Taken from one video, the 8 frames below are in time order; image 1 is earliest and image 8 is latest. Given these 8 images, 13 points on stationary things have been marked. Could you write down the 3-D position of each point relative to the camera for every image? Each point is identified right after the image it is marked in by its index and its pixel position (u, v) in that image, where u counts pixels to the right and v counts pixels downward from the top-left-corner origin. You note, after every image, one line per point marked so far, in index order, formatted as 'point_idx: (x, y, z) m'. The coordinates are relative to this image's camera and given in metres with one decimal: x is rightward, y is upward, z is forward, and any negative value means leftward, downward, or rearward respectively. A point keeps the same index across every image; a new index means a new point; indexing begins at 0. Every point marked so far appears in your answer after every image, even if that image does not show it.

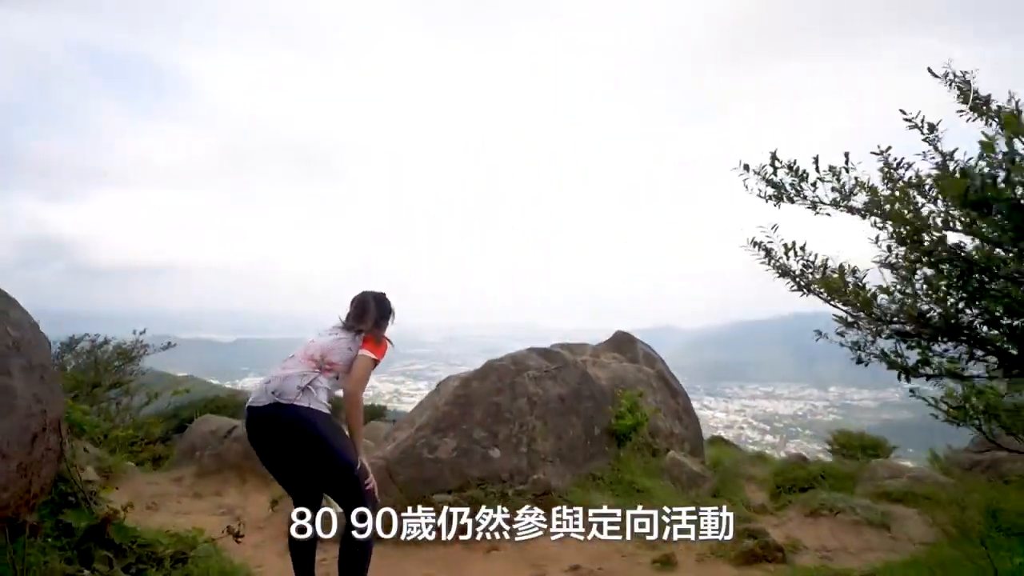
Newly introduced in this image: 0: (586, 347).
0: (+1.0, -0.8, +10.1) m
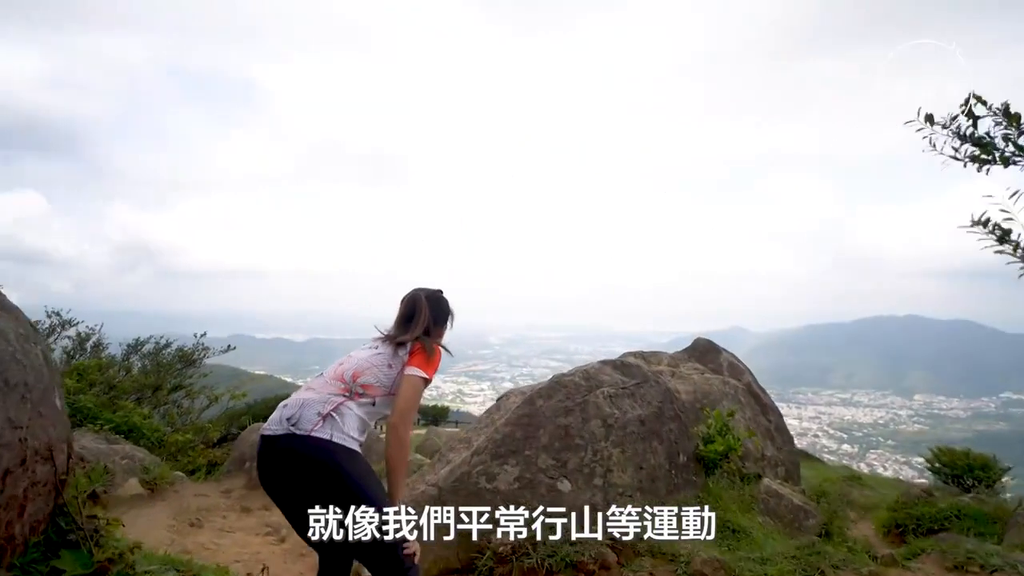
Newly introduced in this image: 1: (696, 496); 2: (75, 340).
0: (+1.9, -0.9, +9.1) m
1: (+1.5, -1.7, +5.9) m
2: (-9.4, -1.1, +15.8) m
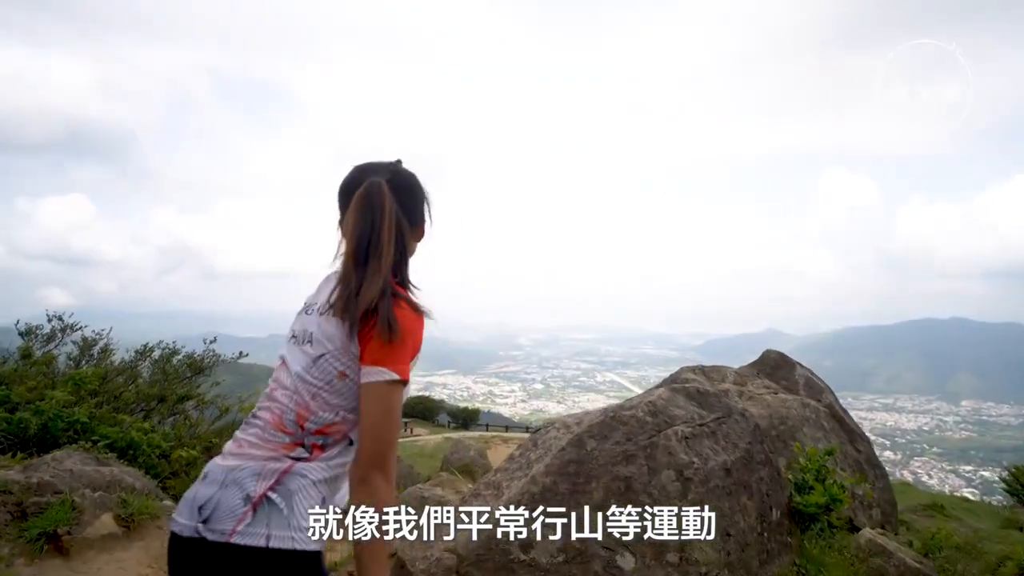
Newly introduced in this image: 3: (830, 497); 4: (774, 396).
0: (+2.3, -0.9, +7.7) m
1: (+1.7, -1.7, +4.5) m
2: (-8.8, -1.2, +14.8) m
3: (+2.1, -1.4, +4.9) m
4: (+2.6, -1.1, +7.2) m
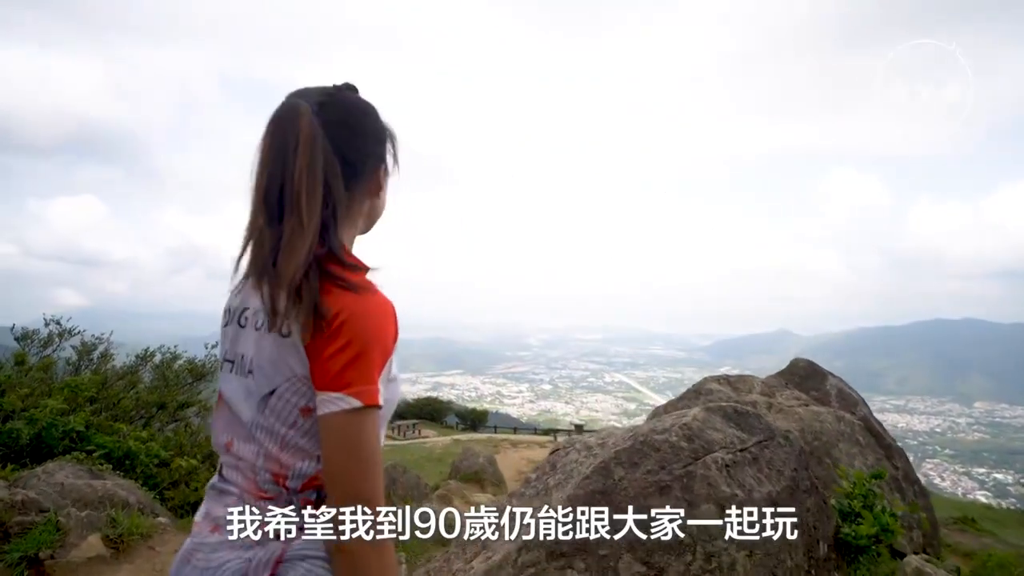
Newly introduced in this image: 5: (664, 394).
0: (+2.4, -0.9, +7.3) m
1: (+1.8, -1.8, +4.0) m
2: (-8.6, -1.2, +14.5) m
3: (+2.2, -1.4, +4.4) m
4: (+2.7, -1.1, +6.8) m
5: (+3.7, -2.5, +17.9) m
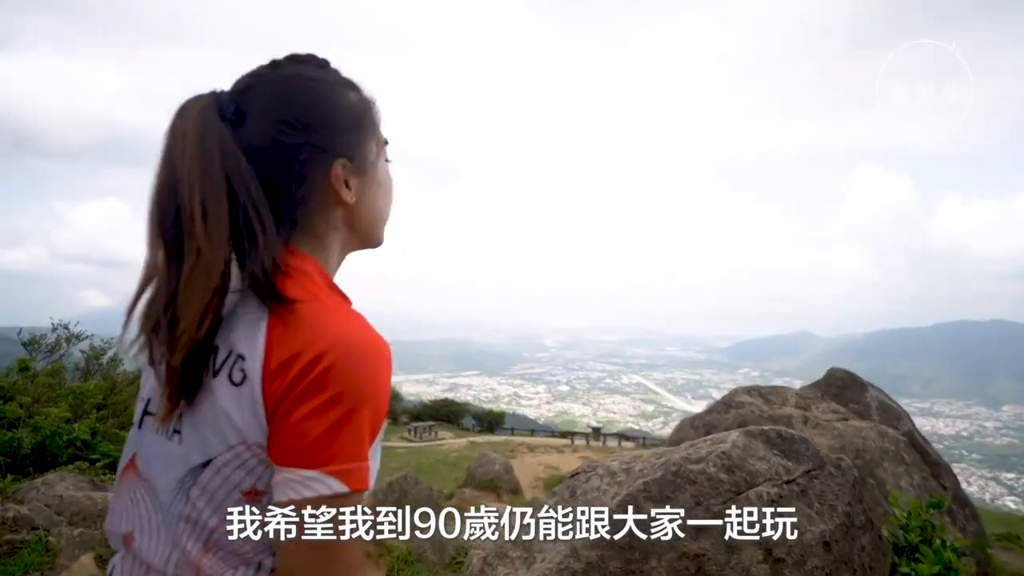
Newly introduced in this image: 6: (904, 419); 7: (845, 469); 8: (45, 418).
0: (+2.6, -1.0, +6.8) m
1: (+1.9, -1.8, +3.6) m
2: (-8.3, -1.3, +14.2) m
3: (+2.3, -1.5, +3.9) m
4: (+2.9, -1.2, +6.3) m
5: (+4.1, -2.5, +17.4) m
6: (+3.5, -1.2, +6.5) m
7: (+1.6, -0.9, +3.6) m
8: (-6.6, -1.9, +10.4) m
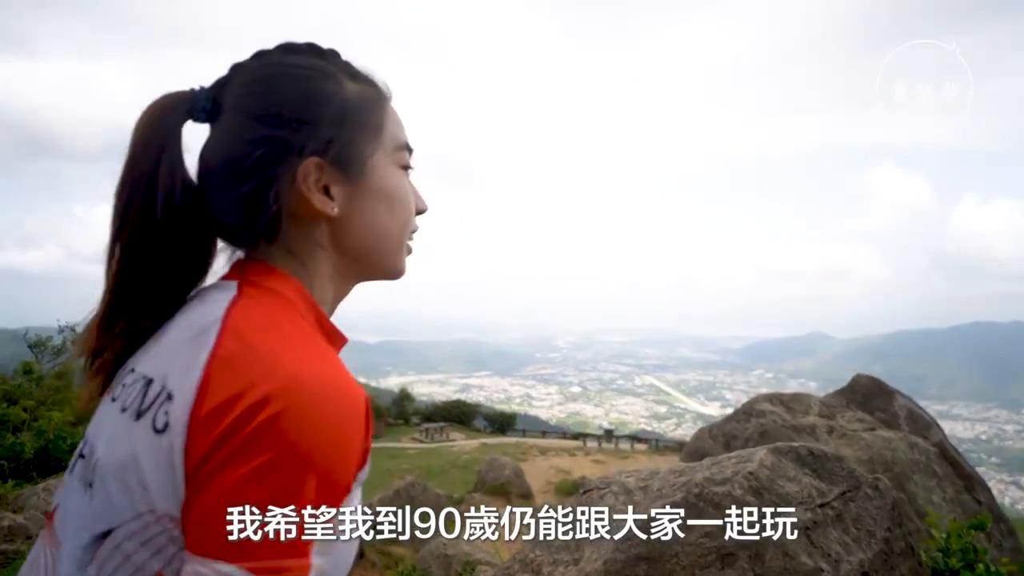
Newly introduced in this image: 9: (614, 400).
0: (+2.6, -1.0, +6.5) m
1: (+1.9, -1.8, +3.3) m
2: (-8.1, -1.3, +14.1) m
3: (+2.3, -1.5, +3.6) m
4: (+2.9, -1.2, +5.9) m
5: (+4.3, -2.6, +17.0) m
6: (+3.6, -1.2, +6.2) m
7: (+1.7, -0.9, +3.3) m
8: (-6.5, -1.9, +10.2) m
9: (+2.7, -3.0, +19.2) m
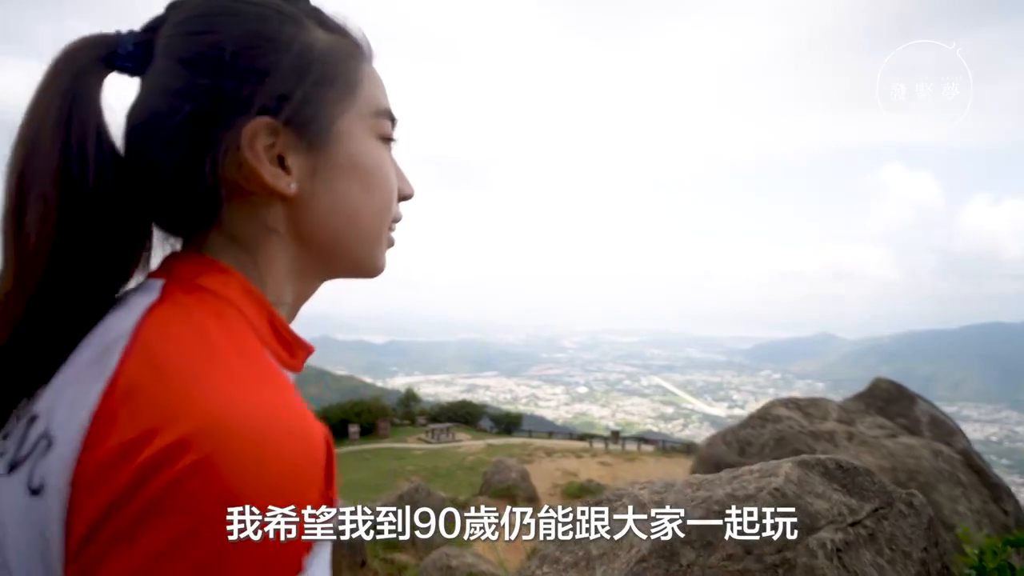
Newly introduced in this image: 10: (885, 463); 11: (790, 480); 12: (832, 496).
0: (+2.7, -1.0, +6.2) m
1: (+2.0, -1.8, +3.0) m
2: (-7.9, -1.3, +14.0) m
3: (+2.4, -1.5, +3.4) m
4: (+3.0, -1.2, +5.7) m
5: (+4.5, -2.6, +16.8) m
6: (+3.6, -1.2, +5.9) m
7: (+1.7, -0.9, +3.1) m
8: (-6.4, -1.9, +10.1) m
9: (+2.9, -3.0, +19.0) m
10: (+2.7, -1.3, +5.3) m
11: (+1.1, -0.8, +2.9) m
12: (+1.3, -0.8, +2.9) m
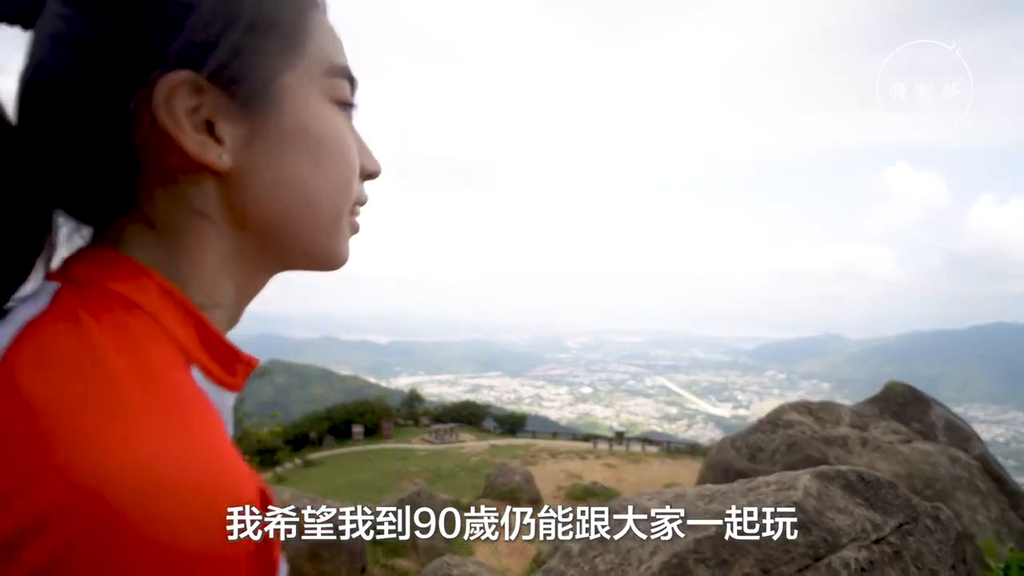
0: (+2.7, -1.0, +6.0) m
1: (+2.0, -1.8, +2.8) m
2: (-7.9, -1.3, +13.8) m
3: (+2.4, -1.5, +3.2) m
4: (+3.0, -1.2, +5.5) m
5: (+4.6, -2.6, +16.6) m
6: (+3.7, -1.2, +5.8) m
7: (+1.7, -0.9, +2.9) m
8: (-6.4, -1.9, +9.9) m
9: (+3.0, -3.0, +18.8) m
10: (+2.8, -1.3, +5.1) m
11: (+1.1, -0.8, +2.7) m
12: (+1.3, -0.8, +2.7) m
